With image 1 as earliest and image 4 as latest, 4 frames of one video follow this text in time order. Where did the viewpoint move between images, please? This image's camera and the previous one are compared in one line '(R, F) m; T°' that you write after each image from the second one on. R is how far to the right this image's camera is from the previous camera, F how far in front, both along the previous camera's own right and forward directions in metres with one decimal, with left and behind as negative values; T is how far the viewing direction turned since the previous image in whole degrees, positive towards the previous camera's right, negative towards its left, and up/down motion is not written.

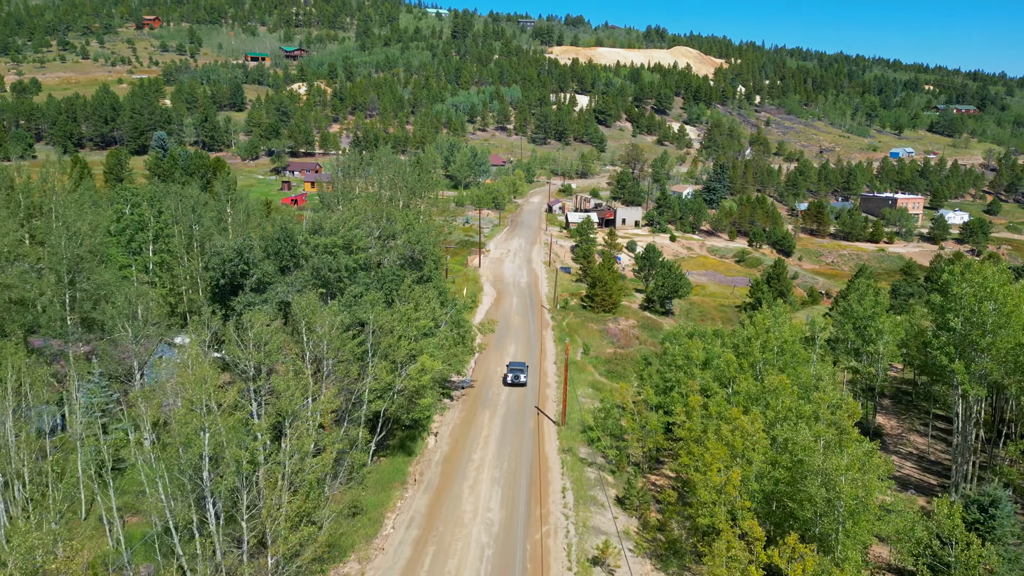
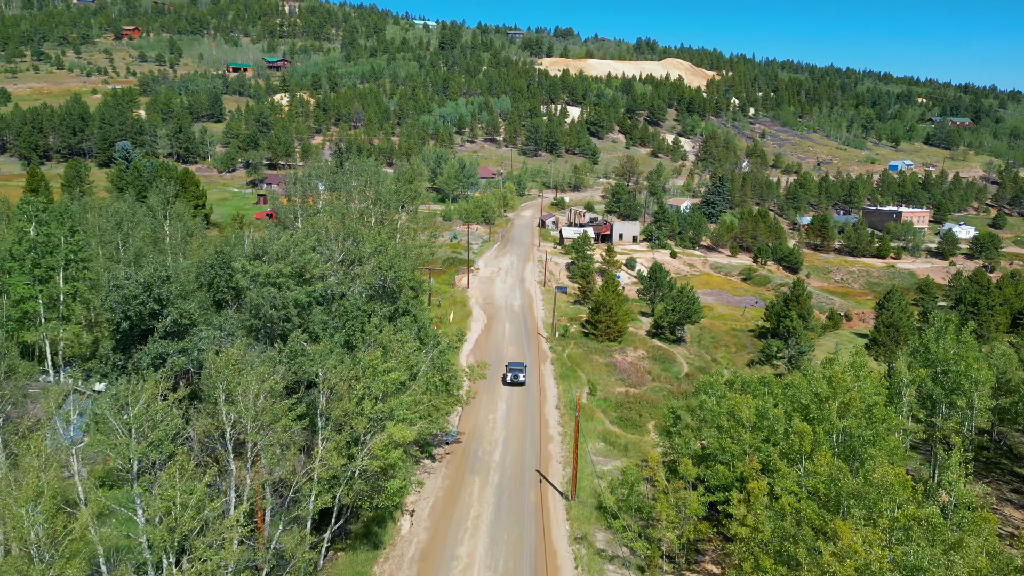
(-0.2, +6.6) m; +1°
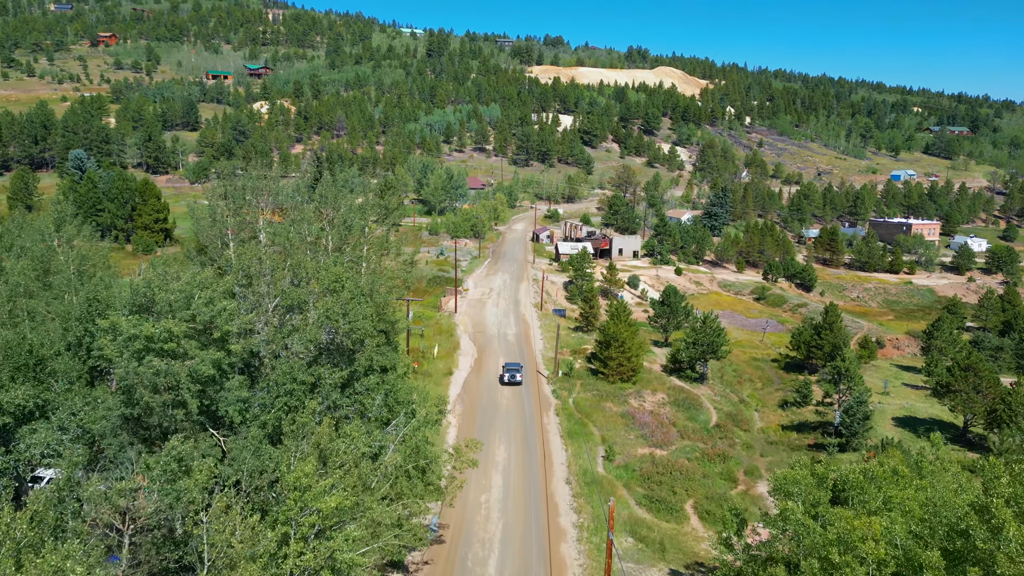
(-0.3, +7.7) m; +1°
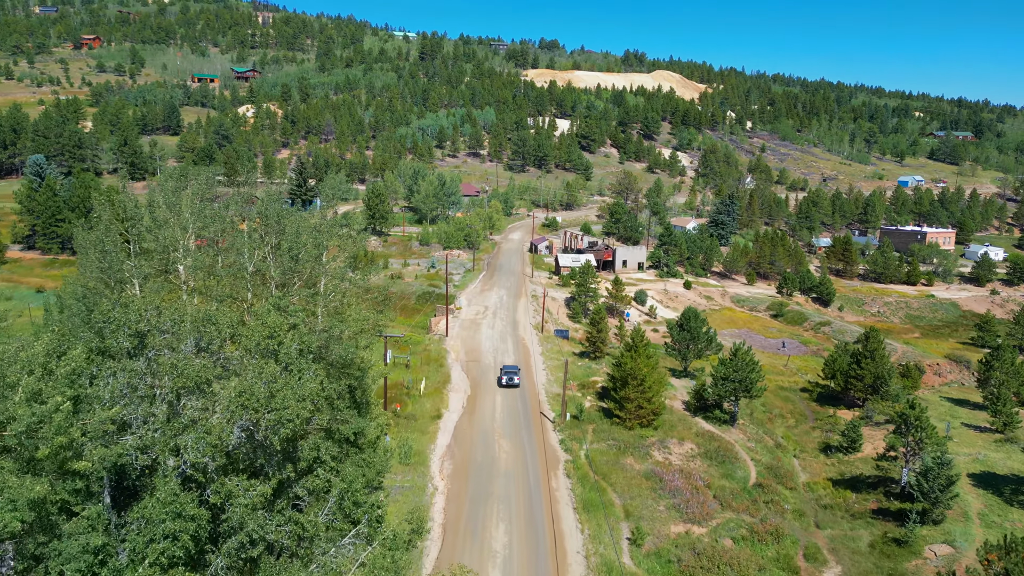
(-0.3, +6.5) m; 0°
